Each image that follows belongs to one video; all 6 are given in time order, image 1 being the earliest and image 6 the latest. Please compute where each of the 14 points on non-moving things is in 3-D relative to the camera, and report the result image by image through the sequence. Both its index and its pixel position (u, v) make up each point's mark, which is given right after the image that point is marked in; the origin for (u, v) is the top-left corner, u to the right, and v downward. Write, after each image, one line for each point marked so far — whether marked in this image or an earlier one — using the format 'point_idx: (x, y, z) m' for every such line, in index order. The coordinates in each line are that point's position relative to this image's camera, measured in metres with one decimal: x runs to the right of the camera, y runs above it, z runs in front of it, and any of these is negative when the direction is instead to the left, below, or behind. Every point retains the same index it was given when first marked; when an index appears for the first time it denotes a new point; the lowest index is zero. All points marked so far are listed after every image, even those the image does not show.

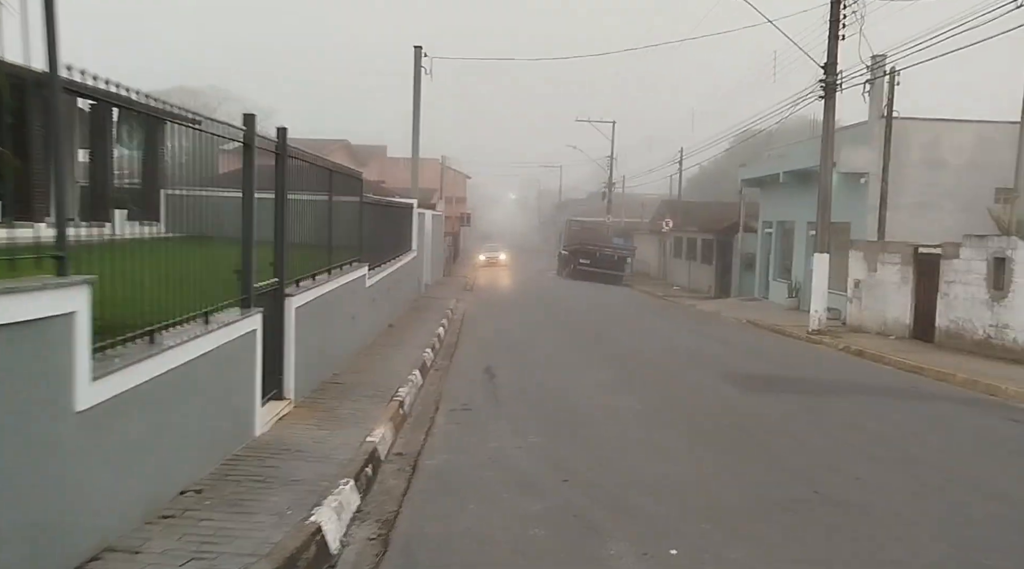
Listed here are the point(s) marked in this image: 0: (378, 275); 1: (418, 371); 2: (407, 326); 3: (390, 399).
0: (-2.6, +0.2, +14.9) m
1: (-1.4, -1.3, +11.4) m
2: (-2.4, -1.0, +17.4) m
3: (-1.4, -1.3, +9.1) m
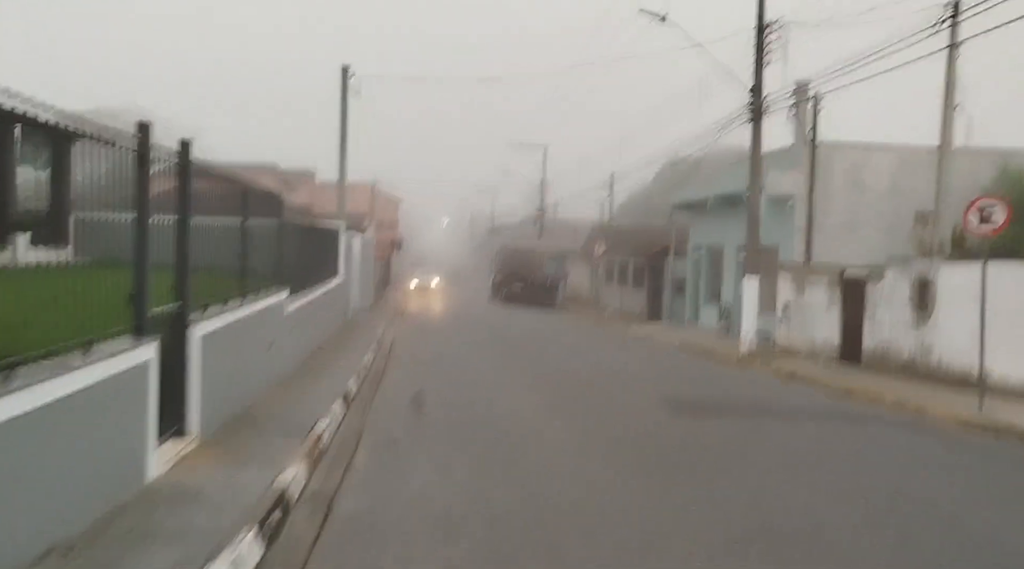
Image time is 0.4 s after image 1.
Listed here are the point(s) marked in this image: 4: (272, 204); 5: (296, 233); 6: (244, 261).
0: (-3.9, -0.3, +14.2) m
1: (-2.4, -1.6, +10.8) m
2: (-3.9, -1.5, +16.6) m
3: (-2.2, -1.6, +8.4) m
4: (-3.9, +1.3, +12.5) m
5: (-4.3, +1.0, +15.4) m
6: (-3.6, +0.3, +10.2) m
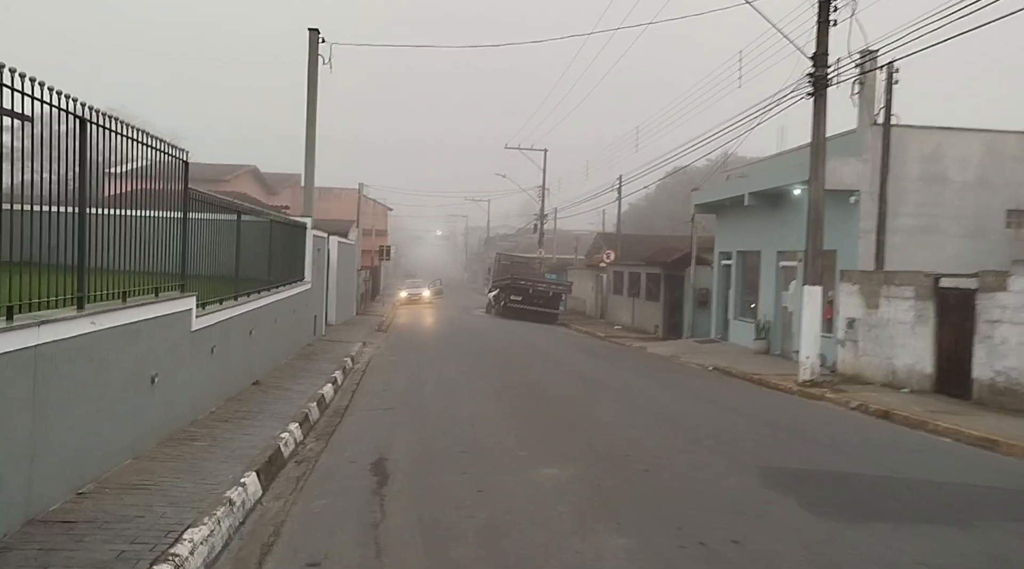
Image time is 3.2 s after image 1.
0: (-3.8, -0.4, +10.1) m
1: (-2.2, -1.6, +6.7) m
2: (-3.7, -1.6, +12.6) m
3: (-2.0, -1.6, +4.4) m
4: (-3.7, +1.2, +8.5) m
5: (-4.2, +0.9, +11.4) m
6: (-3.4, +0.3, +6.2) m
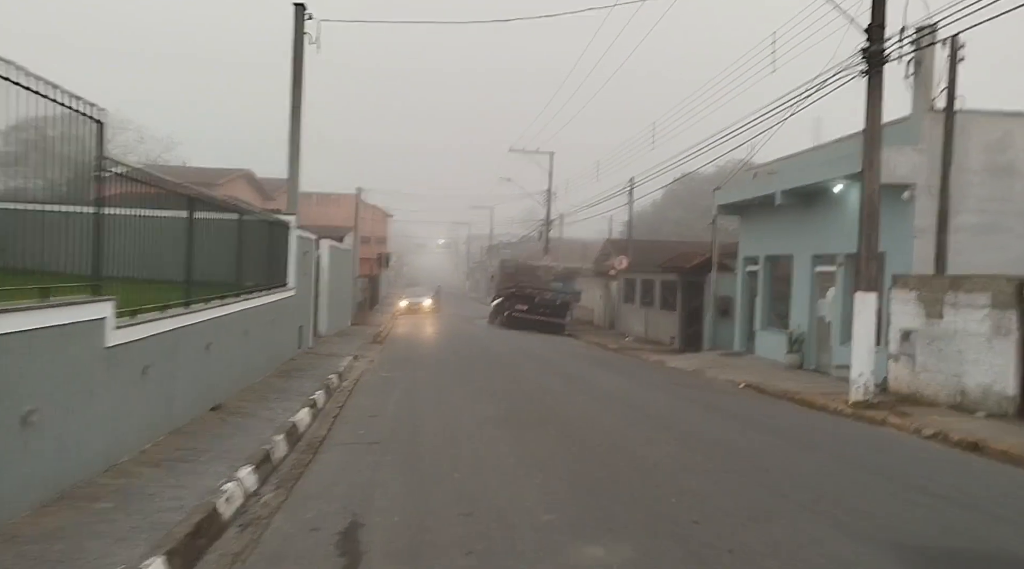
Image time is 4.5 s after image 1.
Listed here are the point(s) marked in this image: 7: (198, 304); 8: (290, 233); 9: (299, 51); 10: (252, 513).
0: (-3.6, -0.4, +8.0) m
1: (-2.1, -1.6, +4.6) m
2: (-3.6, -1.7, +10.5) m
3: (-1.9, -1.5, +2.2) m
4: (-3.6, +1.2, +6.4) m
5: (-4.0, +0.8, +9.3) m
6: (-3.2, +0.3, +4.1) m
7: (-4.0, -0.2, +9.8) m
8: (-4.9, +1.1, +17.2) m
9: (-4.4, +4.9, +16.2) m
10: (-2.1, -1.8, +6.2) m
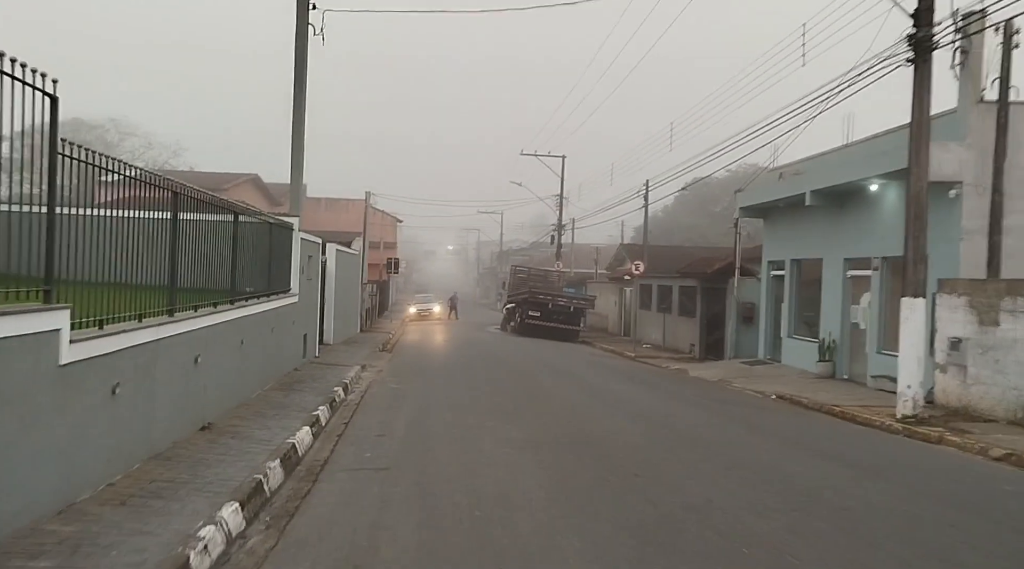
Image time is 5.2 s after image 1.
0: (-3.3, -0.4, +7.0) m
1: (-1.9, -1.6, +3.6) m
2: (-3.3, -1.7, +9.5) m
3: (-1.7, -1.5, +1.2) m
4: (-3.3, +1.2, +5.4) m
5: (-3.7, +0.8, +8.3) m
6: (-3.0, +0.3, +3.1) m
7: (-3.7, -0.3, +8.8) m
8: (-4.6, +1.0, +16.3) m
9: (-4.1, +4.8, +15.3) m
10: (-1.9, -1.9, +5.2) m
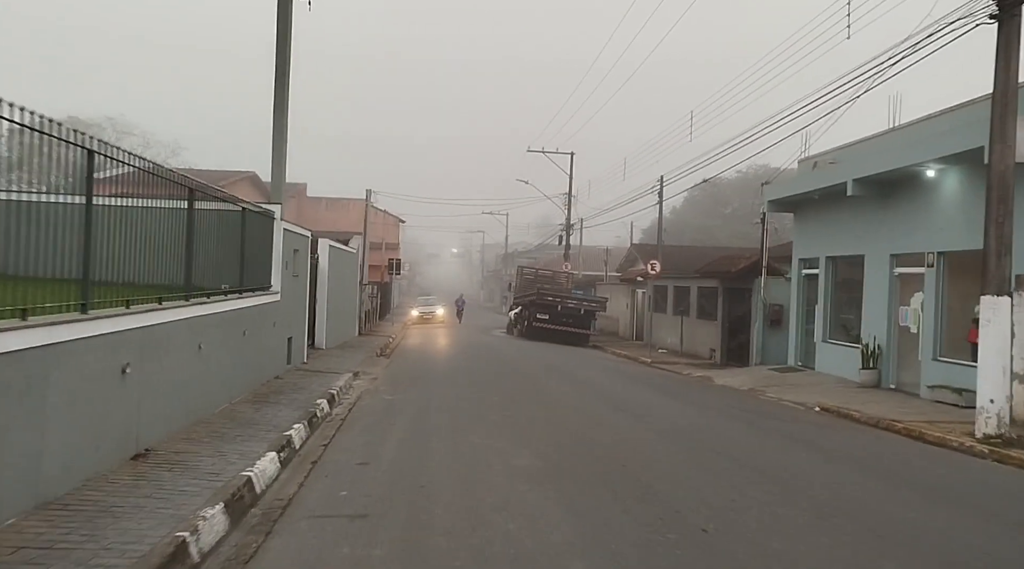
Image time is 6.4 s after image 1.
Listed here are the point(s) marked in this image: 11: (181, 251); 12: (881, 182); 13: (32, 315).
0: (-3.2, -0.3, +5.1) m
1: (-1.7, -1.5, +1.6) m
2: (-3.1, -1.6, +7.5) m
3: (-1.6, -1.4, -0.7) m
4: (-3.2, +1.3, +3.5) m
5: (-3.6, +0.9, +6.4) m
6: (-2.9, +0.4, +1.2) m
7: (-3.6, -0.2, +6.8) m
8: (-4.4, +1.1, +14.3) m
9: (-3.9, +4.8, +13.4) m
10: (-1.7, -1.7, +3.3) m
11: (-3.9, +0.4, +9.4) m
12: (+8.3, +2.3, +17.5) m
13: (-3.4, -0.2, +5.8) m
